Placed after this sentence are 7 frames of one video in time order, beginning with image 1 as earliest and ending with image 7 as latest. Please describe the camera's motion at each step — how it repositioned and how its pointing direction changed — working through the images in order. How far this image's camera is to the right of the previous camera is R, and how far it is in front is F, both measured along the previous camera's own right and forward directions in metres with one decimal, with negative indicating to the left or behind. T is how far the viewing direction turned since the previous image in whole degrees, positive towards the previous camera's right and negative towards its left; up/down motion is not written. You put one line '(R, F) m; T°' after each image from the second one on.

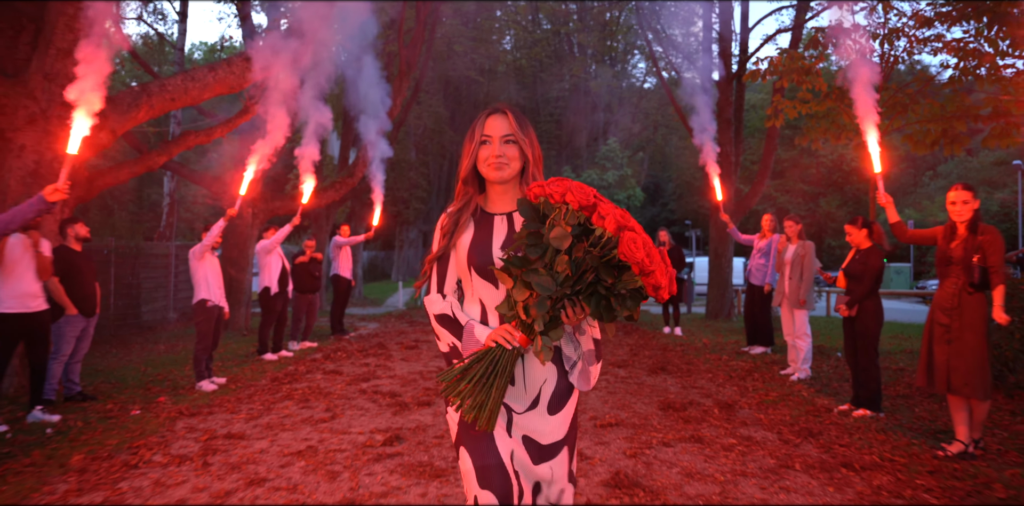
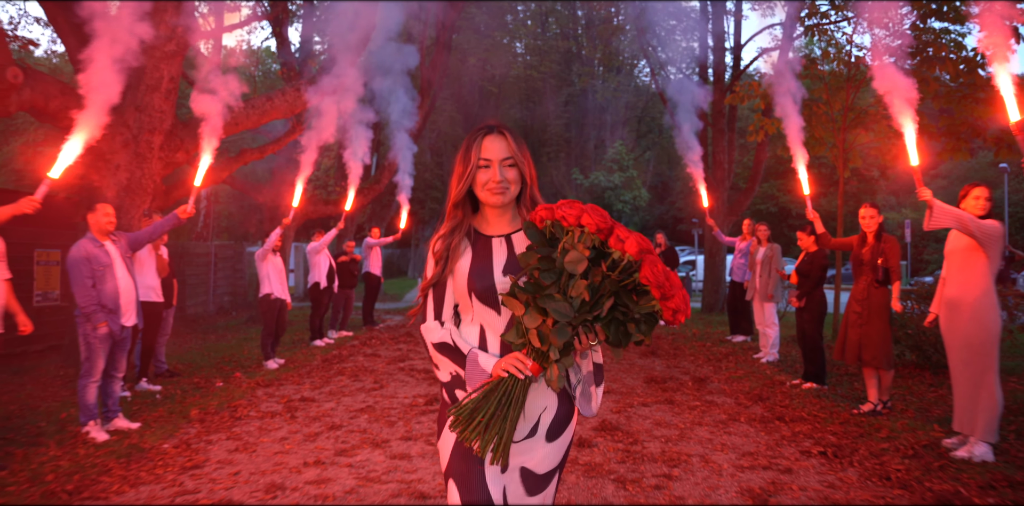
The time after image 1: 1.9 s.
(0.0, -1.6) m; -1°
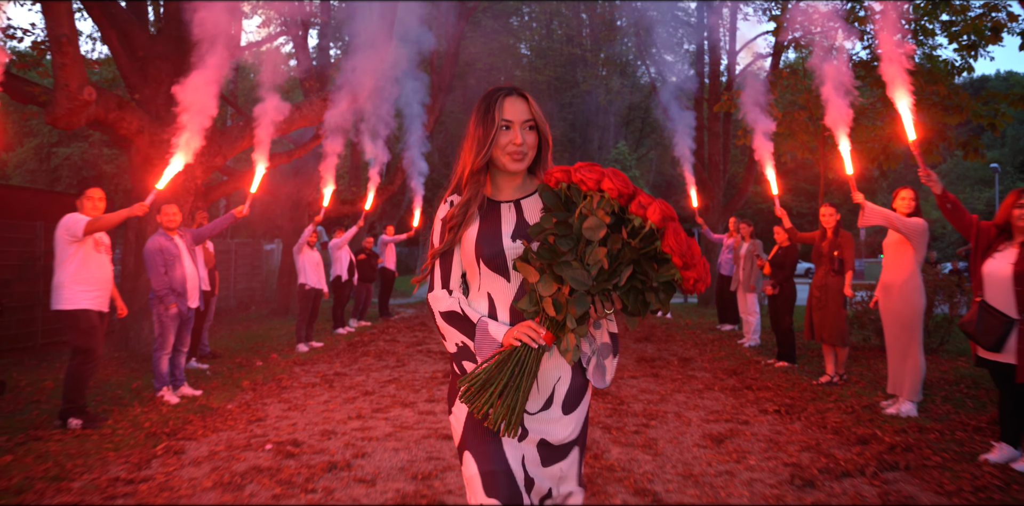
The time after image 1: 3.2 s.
(0.0, -1.1) m; 0°
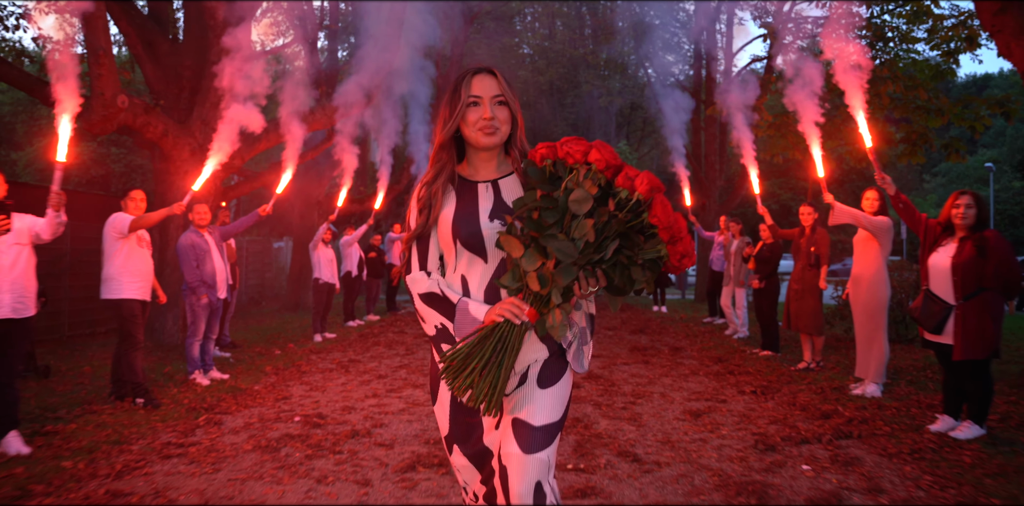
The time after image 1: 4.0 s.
(0.0, -0.7) m; 0°
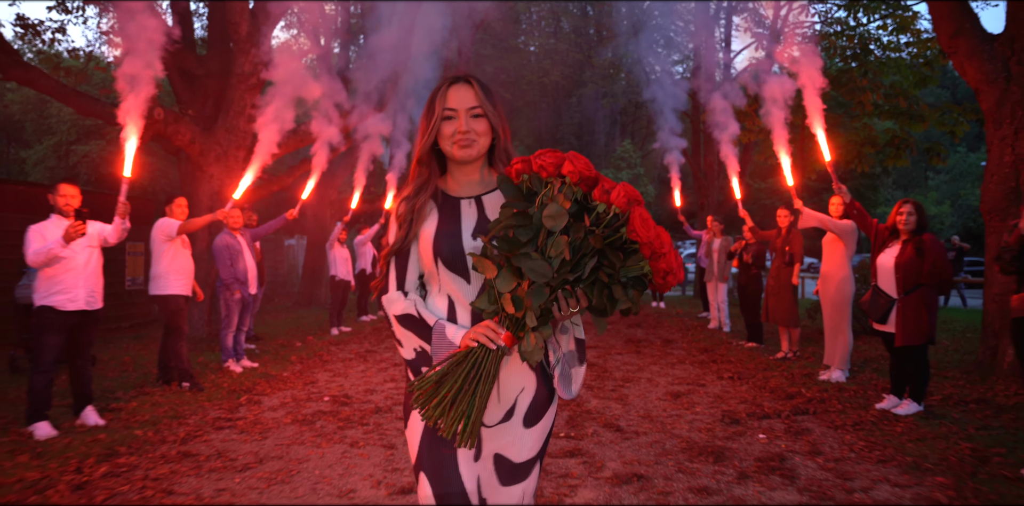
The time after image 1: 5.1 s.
(0.0, -0.8) m; 0°
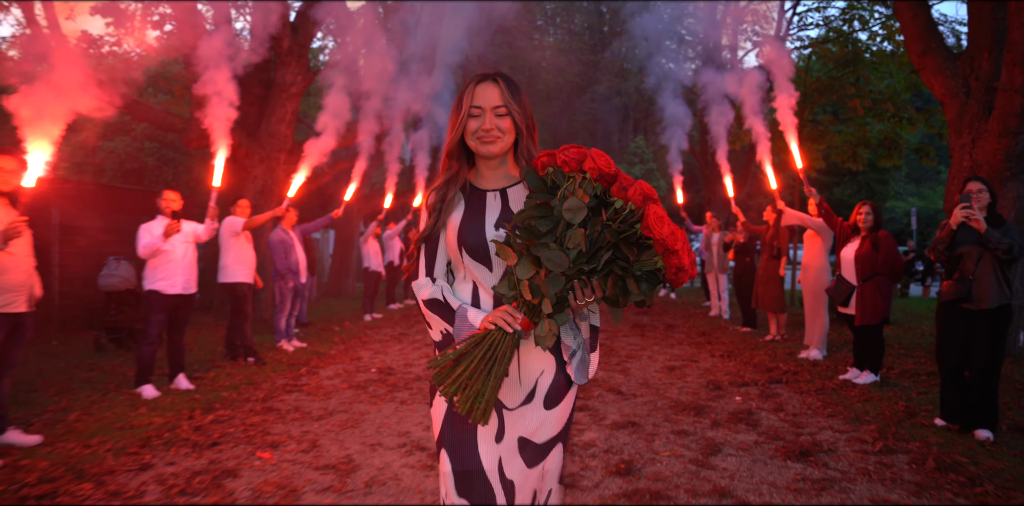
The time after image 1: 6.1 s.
(0.0, -1.2) m; -1°
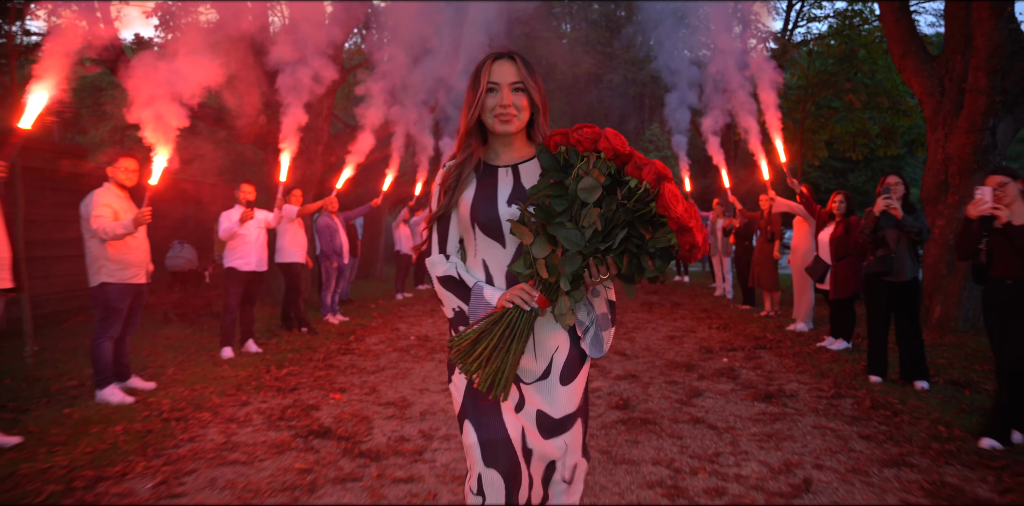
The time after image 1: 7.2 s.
(0.0, -1.2) m; -1°
